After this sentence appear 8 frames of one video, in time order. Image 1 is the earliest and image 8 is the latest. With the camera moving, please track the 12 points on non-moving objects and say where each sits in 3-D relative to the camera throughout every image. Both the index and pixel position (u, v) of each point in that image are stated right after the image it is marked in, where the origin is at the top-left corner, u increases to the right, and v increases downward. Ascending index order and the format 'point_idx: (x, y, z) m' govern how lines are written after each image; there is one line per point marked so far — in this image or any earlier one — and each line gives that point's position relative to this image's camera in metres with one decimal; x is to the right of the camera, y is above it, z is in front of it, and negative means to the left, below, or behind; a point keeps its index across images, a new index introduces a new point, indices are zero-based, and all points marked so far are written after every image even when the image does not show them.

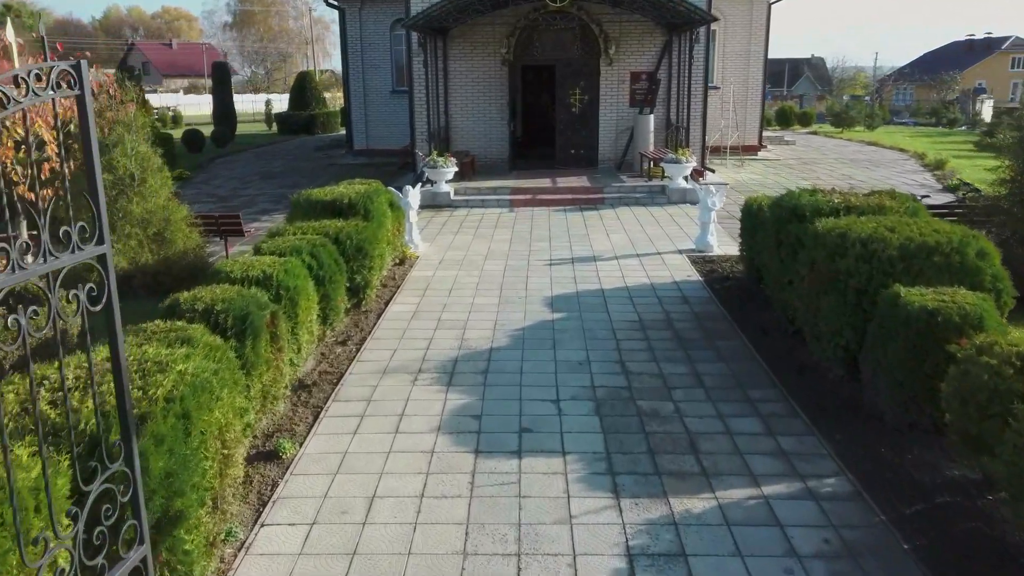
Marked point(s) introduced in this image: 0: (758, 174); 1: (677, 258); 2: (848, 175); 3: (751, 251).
0: (+4.4, +2.0, +14.7) m
1: (+1.6, +0.3, +7.8) m
2: (+5.9, +2.0, +14.5) m
3: (+1.9, +0.3, +6.6) m
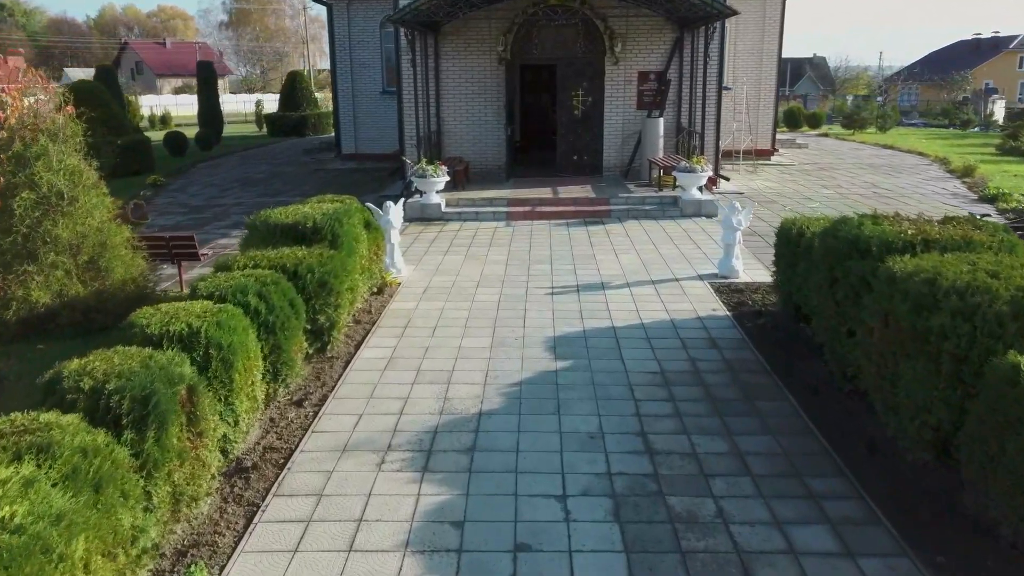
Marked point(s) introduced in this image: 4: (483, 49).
0: (+4.3, +1.8, +13.7) m
1: (+1.5, 0.0, +6.8) m
2: (+5.9, +1.7, +13.4) m
3: (+1.9, 0.0, +5.6) m
4: (-0.4, +3.5, +12.0) m
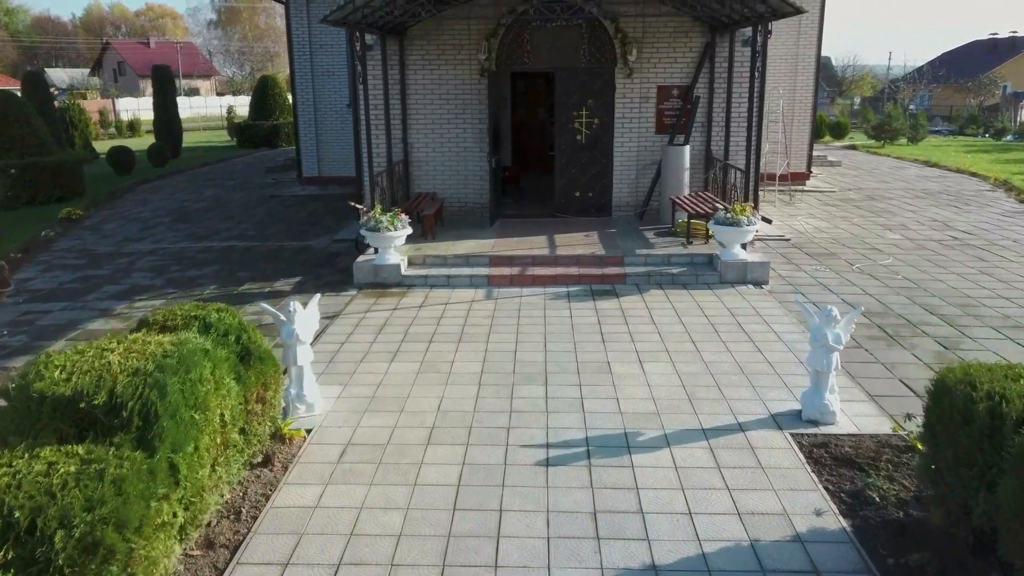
0: (+4.2, +0.9, +11.2) m
1: (+1.4, -0.8, +4.3) m
2: (+5.7, +0.9, +11.0) m
3: (+1.8, -0.8, +3.1) m
4: (-0.6, +2.7, +9.5) m
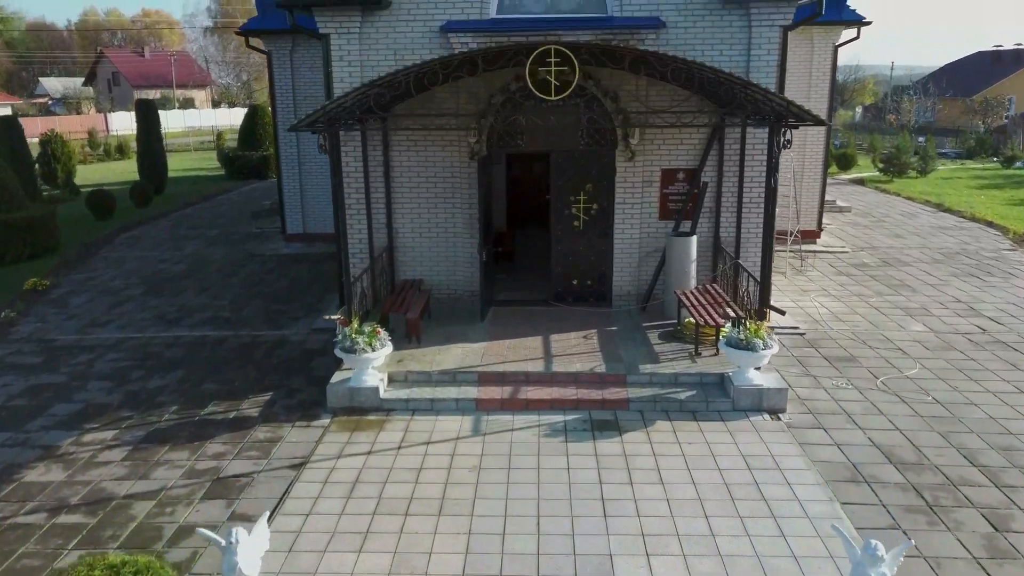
0: (+4.1, -0.1, +10.4) m
1: (+1.3, -1.9, +3.5) m
2: (+5.6, -0.2, +10.2) m
3: (+1.7, -1.9, +2.4) m
4: (-0.7, +1.6, +8.7) m
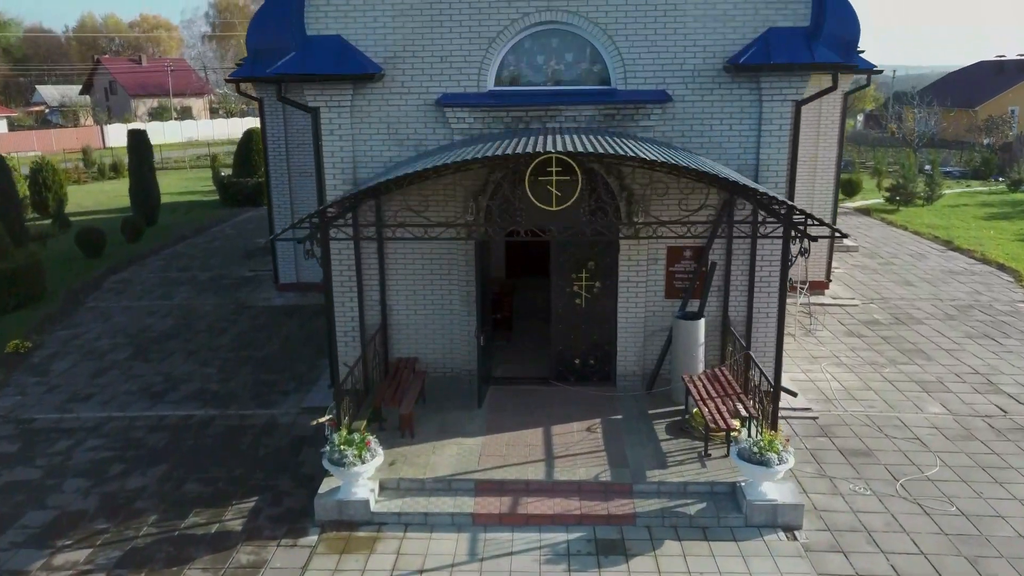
0: (+4.1, -1.0, +10.0) m
1: (+1.3, -2.7, +3.1) m
2: (+5.6, -1.0, +9.8) m
3: (+1.7, -2.7, +2.0) m
4: (-0.7, +0.8, +8.3) m
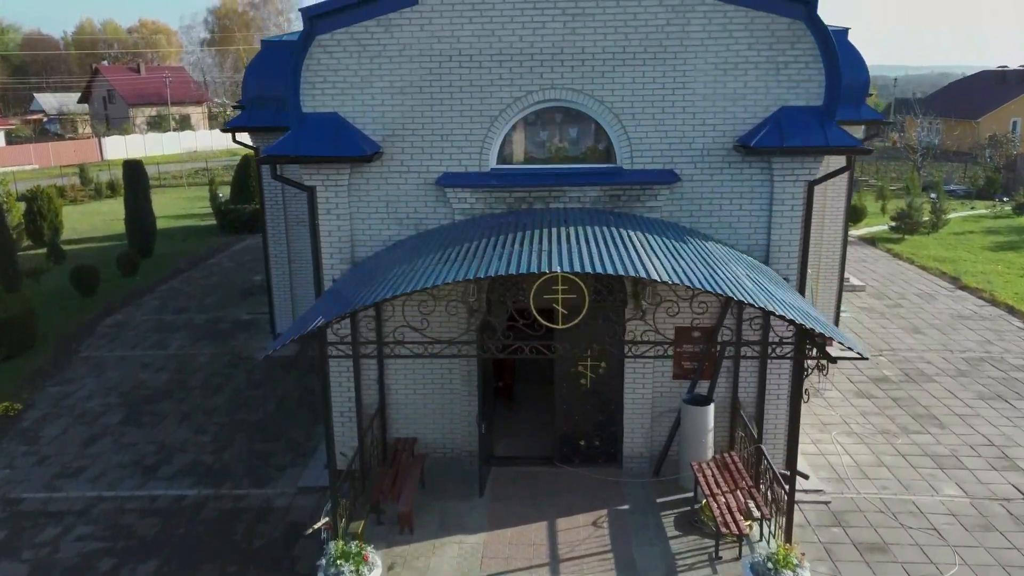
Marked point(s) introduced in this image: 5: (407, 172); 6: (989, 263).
0: (+4.1, -1.8, +9.8) m
1: (+1.3, -3.5, +2.9) m
2: (+5.7, -1.8, +9.6) m
3: (+1.7, -3.5, +1.7) m
4: (-0.7, 0.0, +8.1) m
5: (-1.0, +1.1, +7.9) m
6: (+11.1, +0.6, +19.3) m
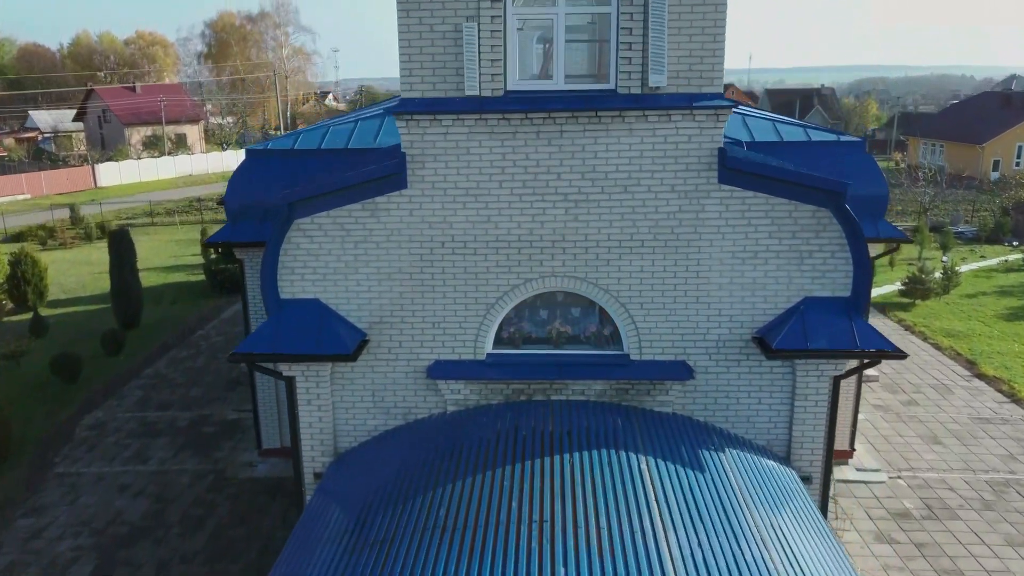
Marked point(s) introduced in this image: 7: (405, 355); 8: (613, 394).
0: (+4.1, -3.5, +9.1) m
1: (+1.3, -5.3, +2.2) m
2: (+5.6, -3.5, +8.9) m
3: (+1.7, -5.3, +1.0) m
4: (-0.7, -1.8, +7.4) m
5: (-1.0, -0.6, +7.2) m
6: (+11.1, -1.1, +18.6) m
7: (-0.9, -0.6, +7.2) m
8: (+0.9, -0.9, +7.1) m
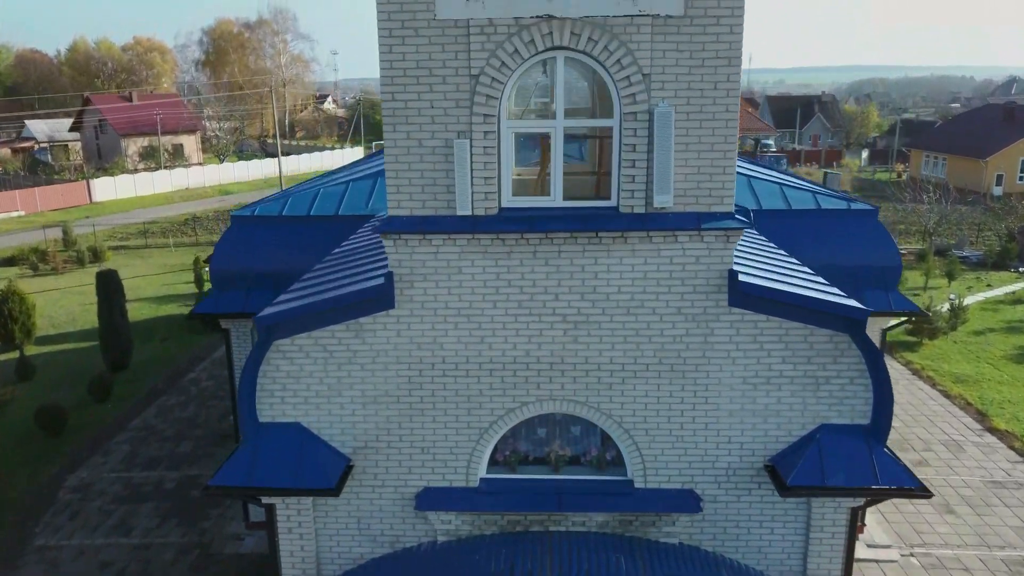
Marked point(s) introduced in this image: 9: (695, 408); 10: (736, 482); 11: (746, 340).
0: (+4.0, -4.5, +8.6) m
1: (+1.3, -6.3, +1.7) m
2: (+5.6, -4.5, +8.4) m
3: (+1.6, -6.2, +0.6) m
4: (-0.7, -2.8, +6.9) m
5: (-1.1, -1.6, +6.7) m
6: (+11.1, -2.1, +18.2) m
7: (-1.0, -1.6, +6.7) m
8: (+0.8, -1.9, +6.6) m
9: (+1.4, -0.9, +6.4) m
10: (+1.8, -1.5, +6.5) m
11: (+1.8, -0.4, +6.3) m
